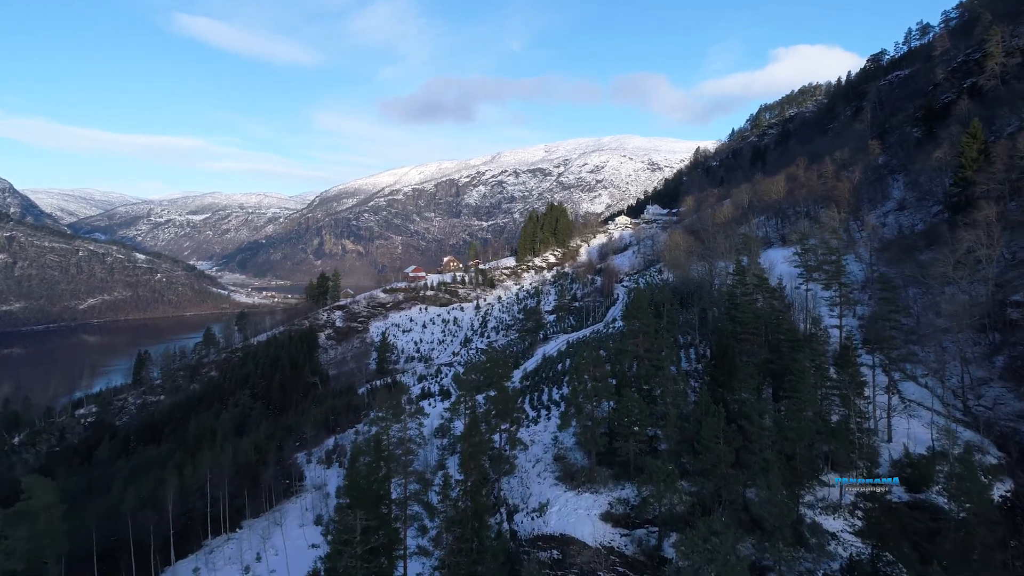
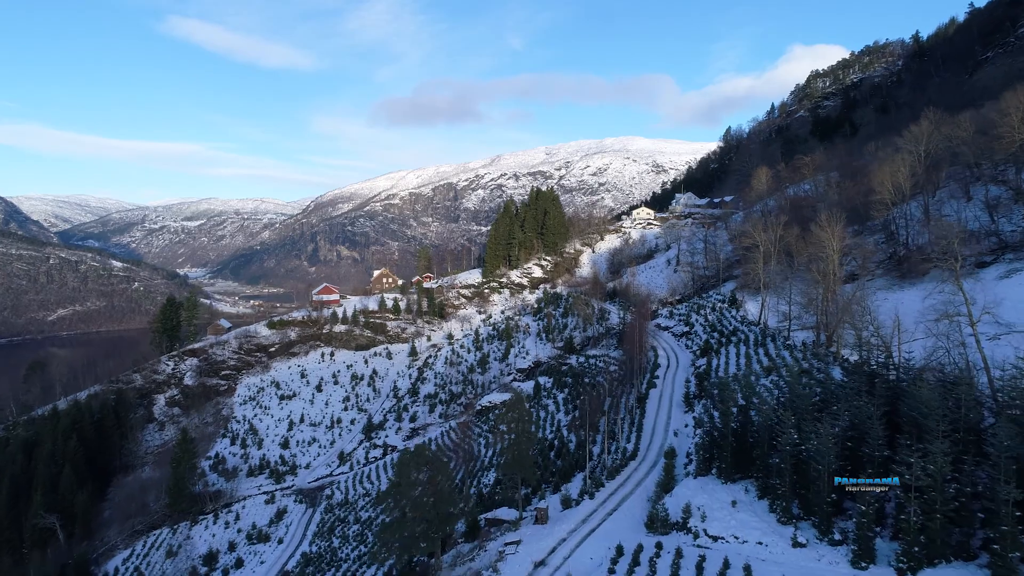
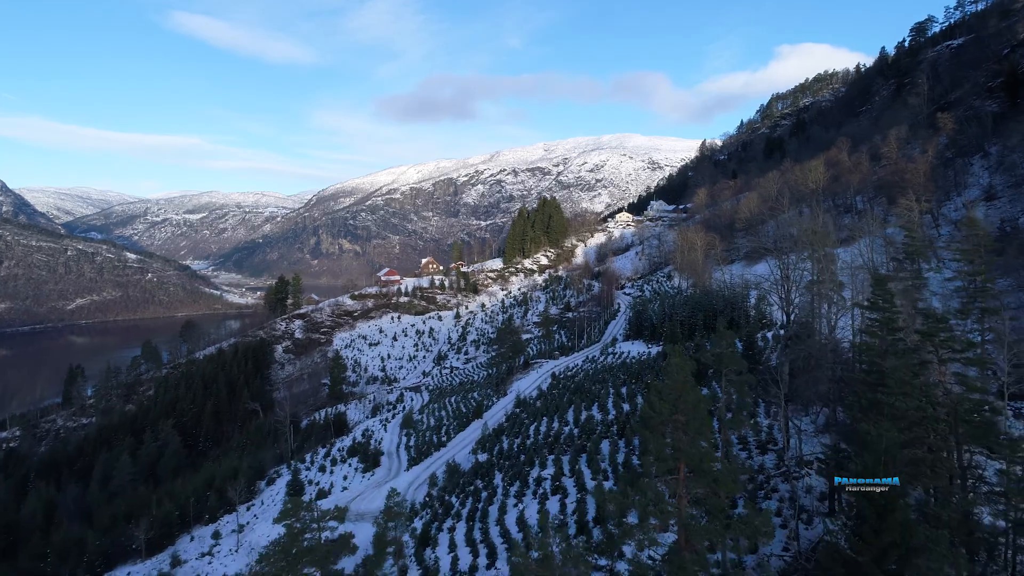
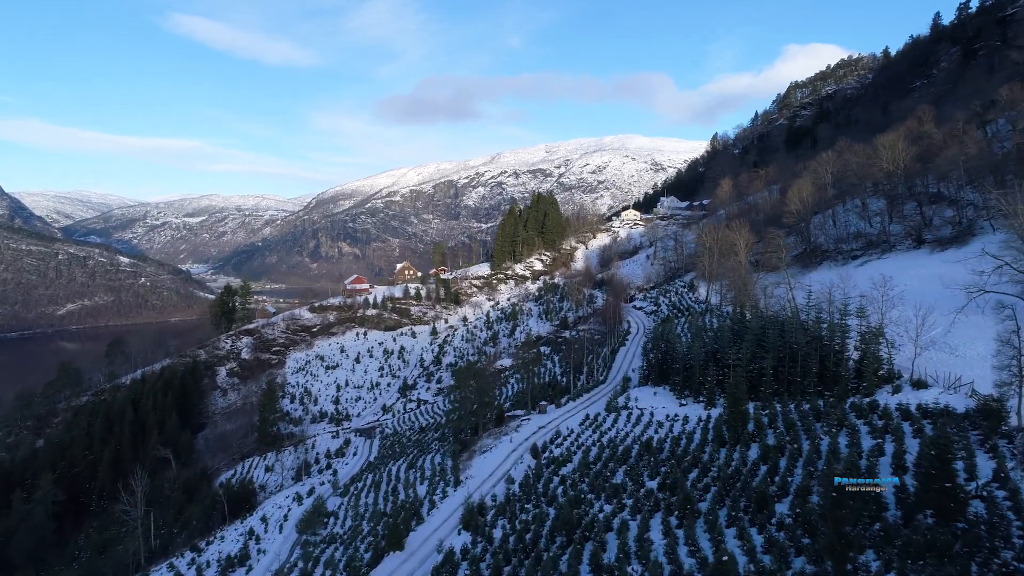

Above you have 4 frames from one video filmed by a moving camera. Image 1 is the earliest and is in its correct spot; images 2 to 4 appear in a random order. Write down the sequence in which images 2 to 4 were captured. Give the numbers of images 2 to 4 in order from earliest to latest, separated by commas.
3, 4, 2
